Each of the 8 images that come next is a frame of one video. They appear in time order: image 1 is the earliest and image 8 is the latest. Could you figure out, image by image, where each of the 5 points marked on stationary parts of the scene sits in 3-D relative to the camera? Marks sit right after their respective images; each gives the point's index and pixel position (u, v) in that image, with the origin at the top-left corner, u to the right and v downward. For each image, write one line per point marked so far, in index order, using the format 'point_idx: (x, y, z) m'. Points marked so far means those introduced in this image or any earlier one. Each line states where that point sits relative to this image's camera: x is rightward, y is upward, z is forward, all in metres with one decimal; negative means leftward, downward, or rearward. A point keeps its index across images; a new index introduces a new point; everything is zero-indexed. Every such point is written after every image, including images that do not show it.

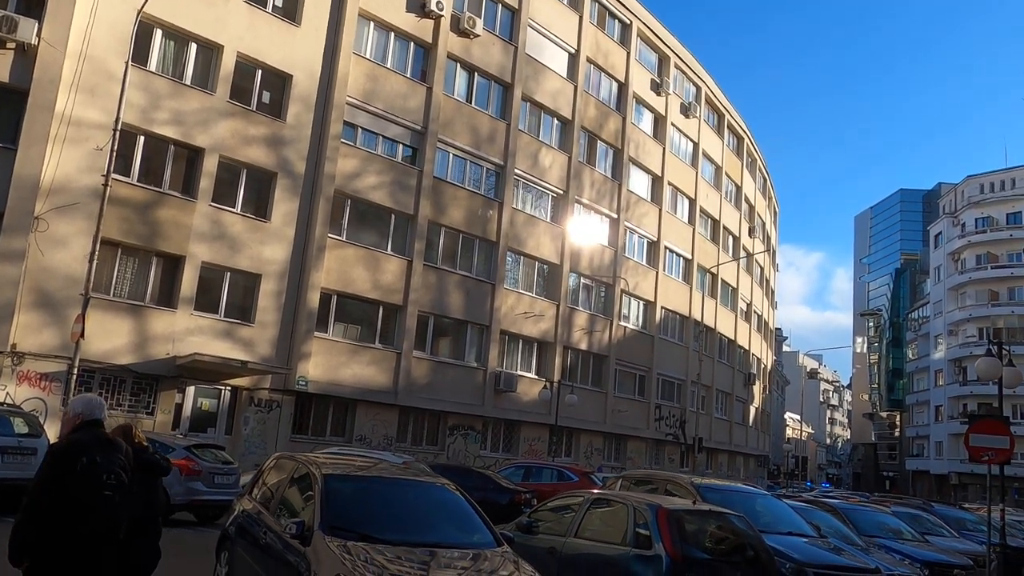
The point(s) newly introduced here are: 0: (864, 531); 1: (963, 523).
0: (+5.6, -3.9, +13.7) m
1: (+9.4, -4.9, +18.0) m
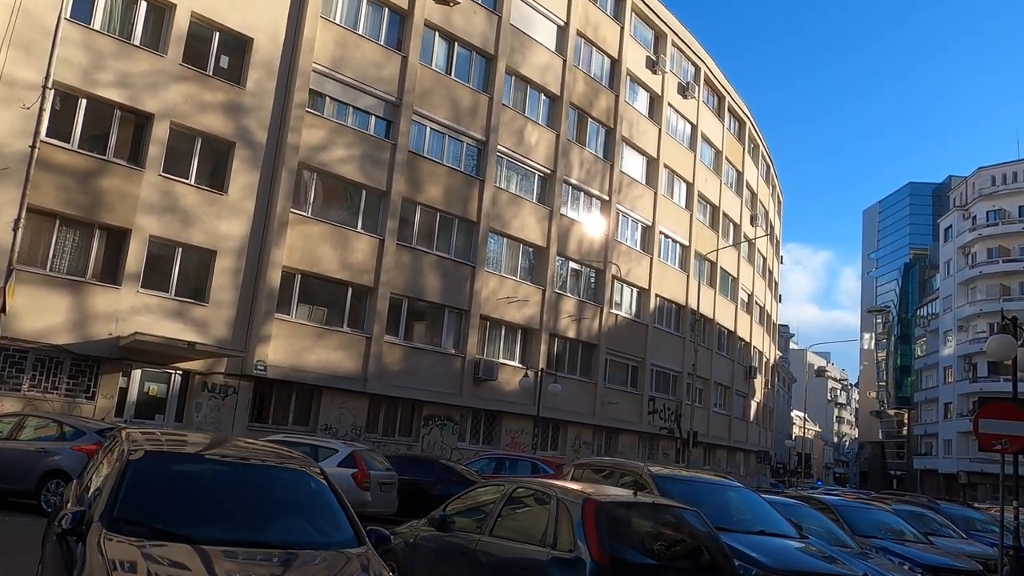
0: (+4.9, -3.4, +12.2) m
1: (+8.8, -4.5, +16.5) m
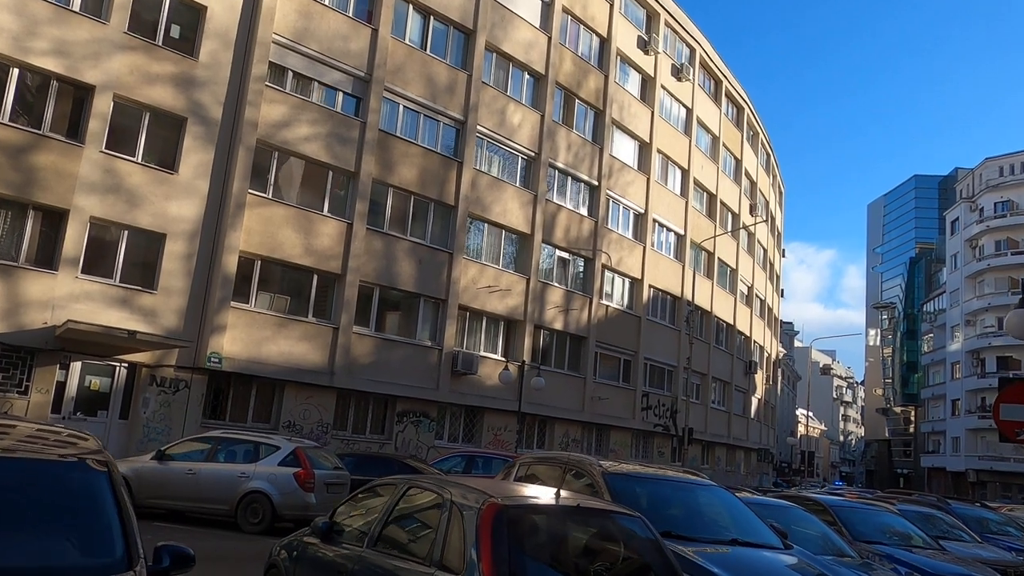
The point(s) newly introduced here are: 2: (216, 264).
0: (+4.4, -3.1, +10.7) m
1: (+8.3, -4.1, +15.0) m
2: (-6.3, +0.5, +18.3) m
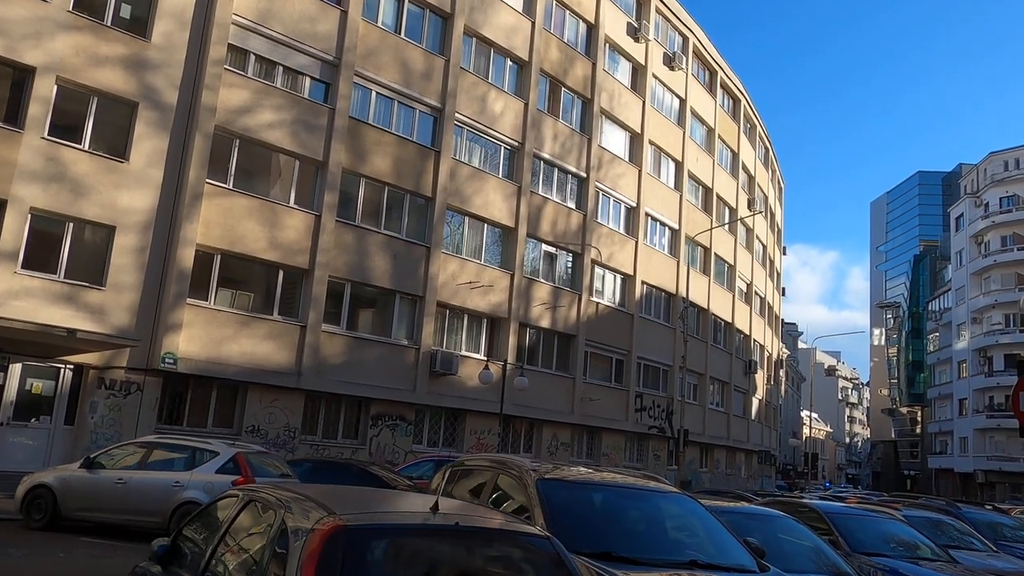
0: (+3.9, -2.9, +9.5) m
1: (+7.8, -3.9, +13.8) m
2: (-6.8, +0.6, +17.2) m
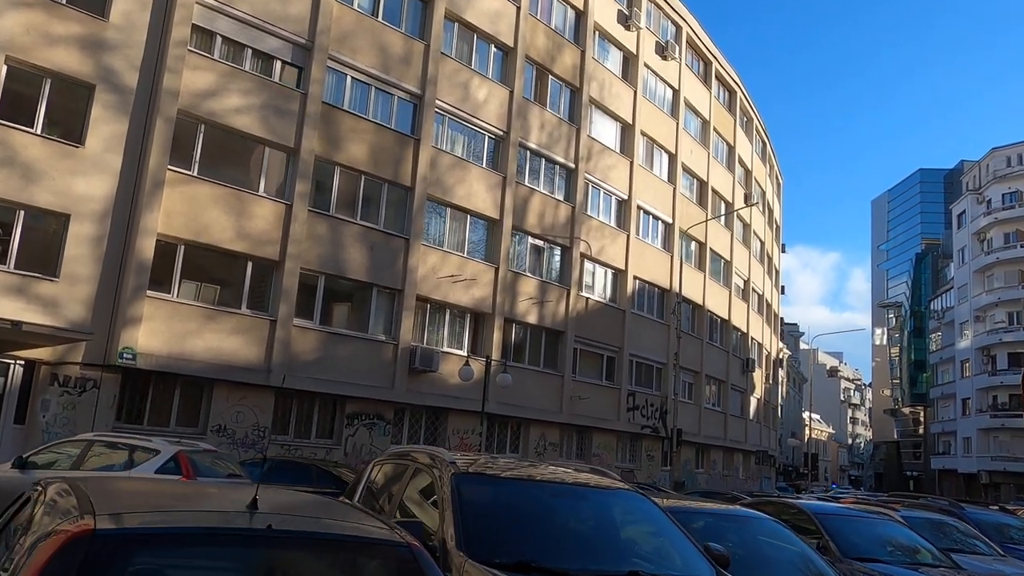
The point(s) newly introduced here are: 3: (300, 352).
0: (+3.4, -2.6, +8.6) m
1: (+7.4, -3.6, +12.9) m
2: (-7.2, +0.8, +16.3) m
3: (-4.6, -1.4, +18.6) m
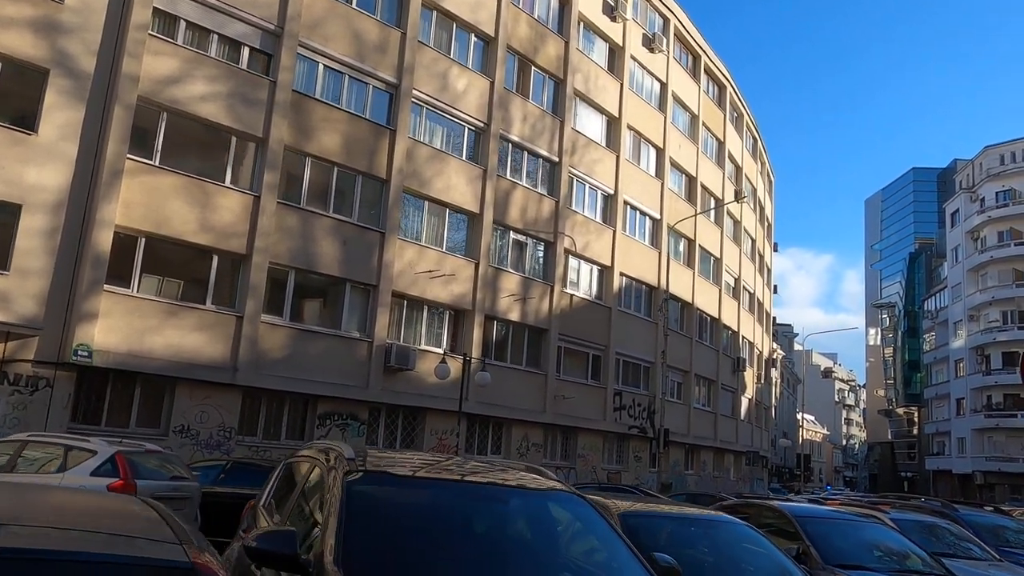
0: (+3.0, -2.5, +7.9) m
1: (+6.9, -3.5, +12.2) m
2: (-7.7, +0.9, +15.6) m
3: (-5.0, -1.3, +17.9) m
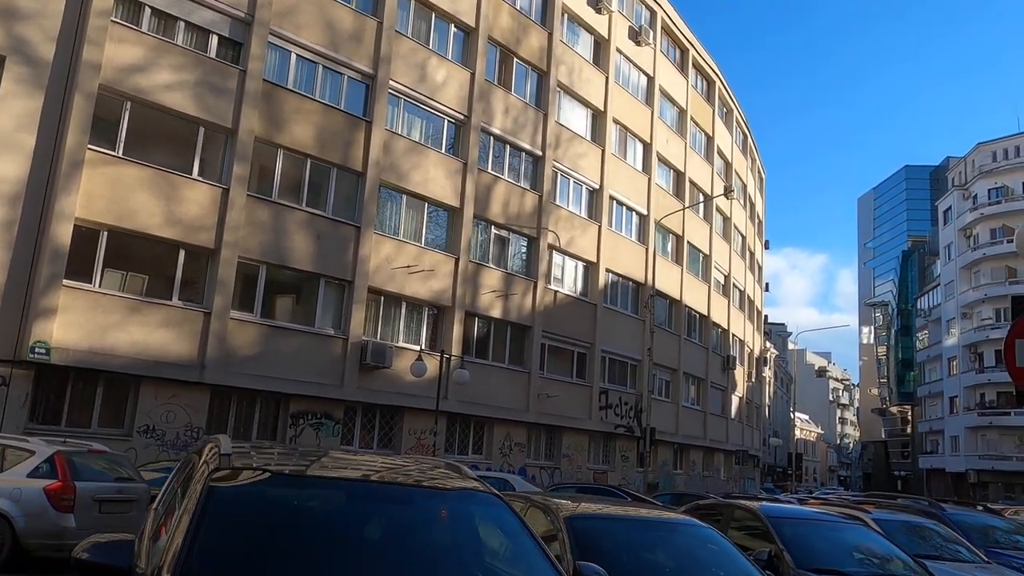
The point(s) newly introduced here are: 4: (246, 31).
0: (+2.6, -2.3, +7.4) m
1: (+6.5, -3.4, +11.7) m
2: (-8.1, +0.9, +15.0) m
3: (-5.5, -1.2, +17.3) m
4: (-5.6, +5.5, +18.2) m
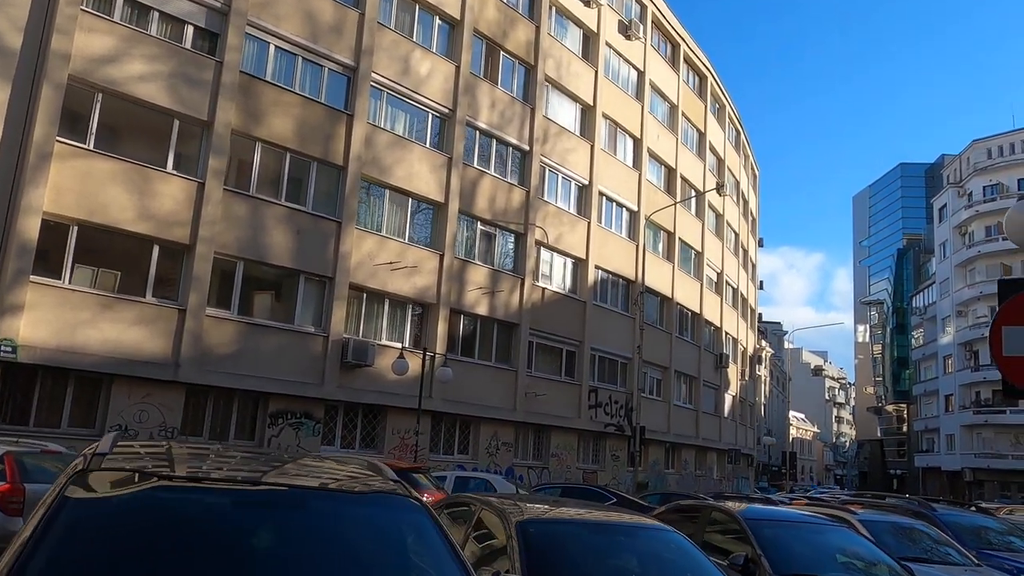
0: (+2.3, -2.3, +7.0) m
1: (+6.2, -3.3, +11.3) m
2: (-8.5, +1.0, +14.6) m
3: (-5.8, -1.1, +16.9) m
4: (-6.0, +5.5, +17.8) m
